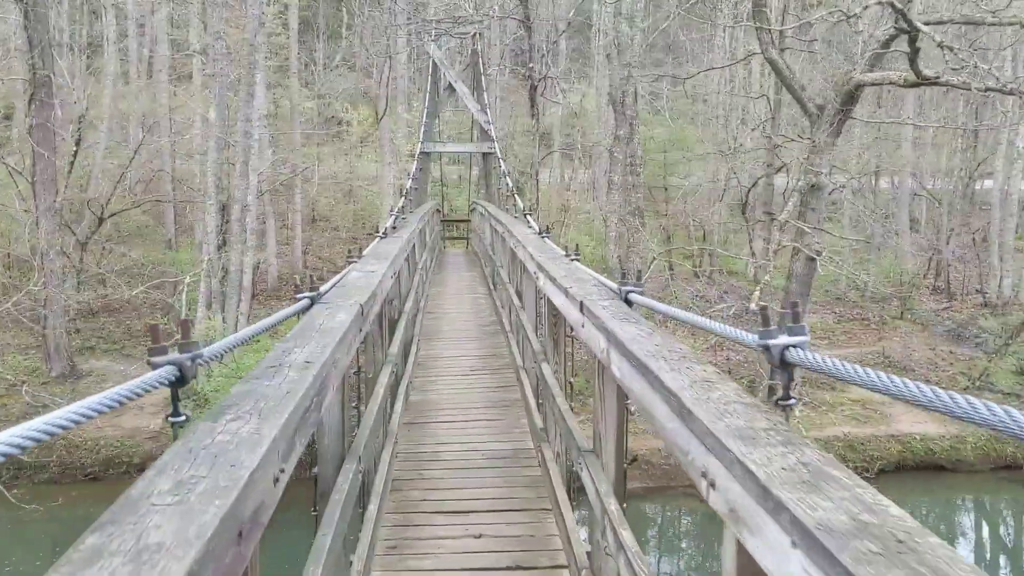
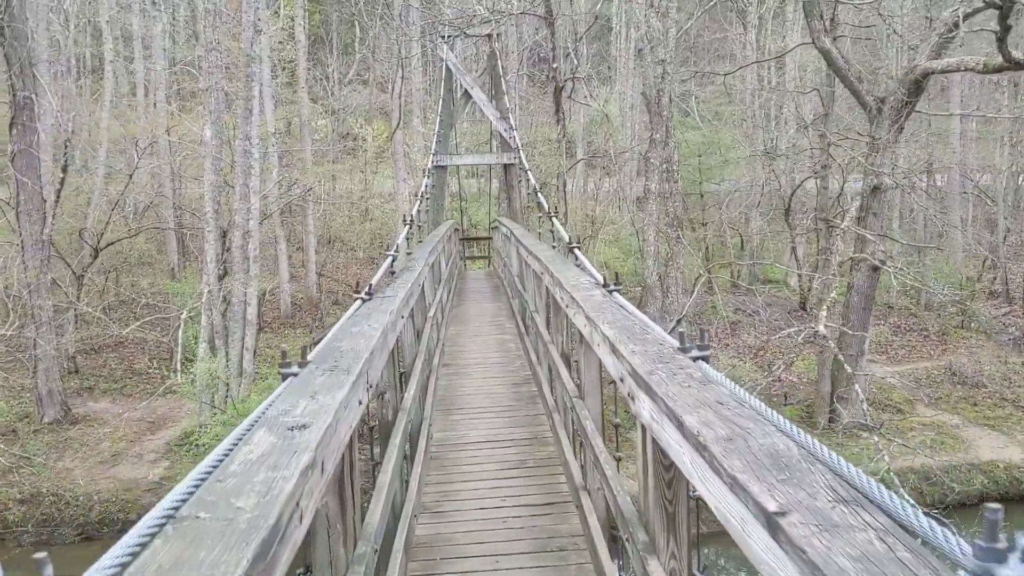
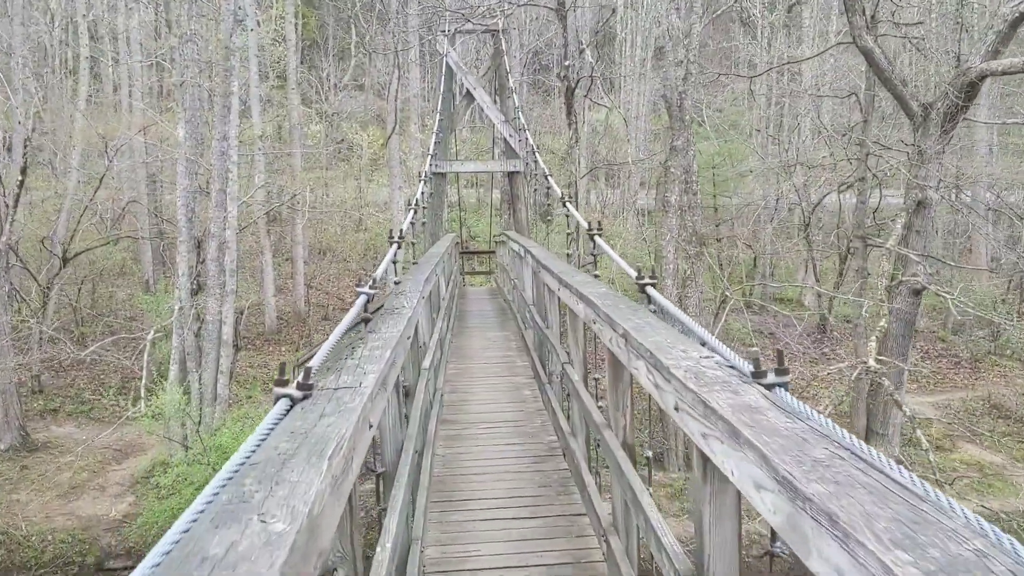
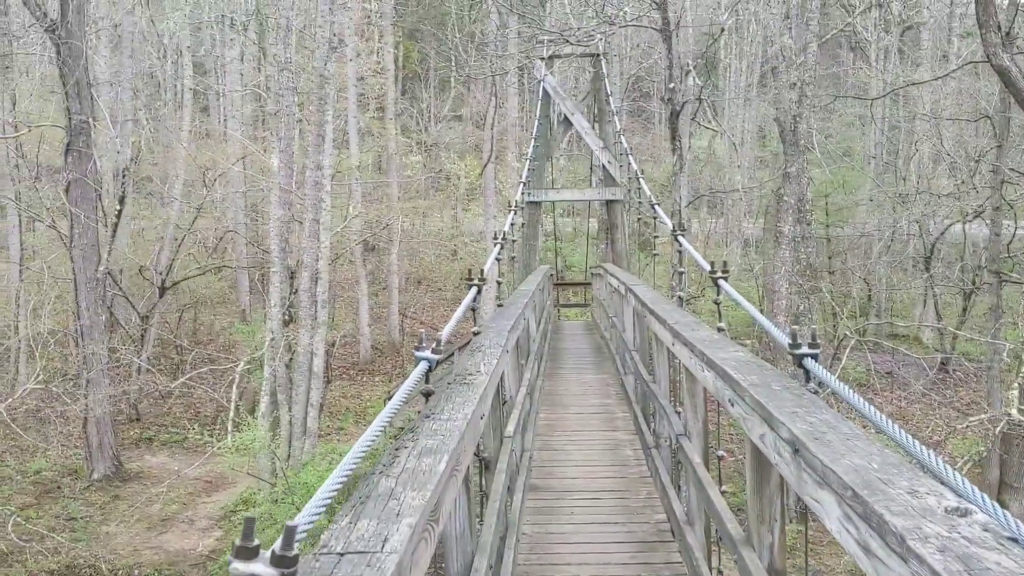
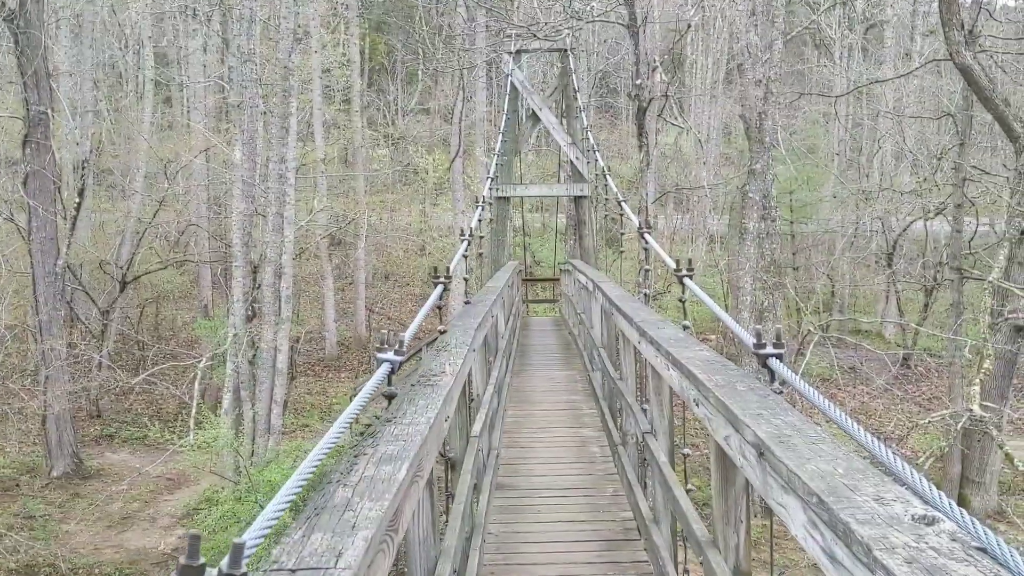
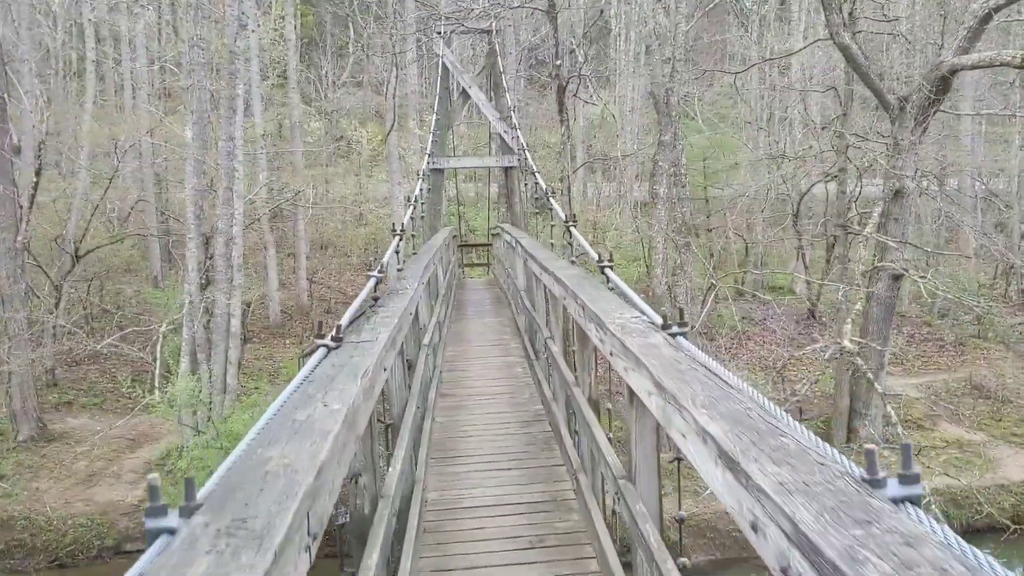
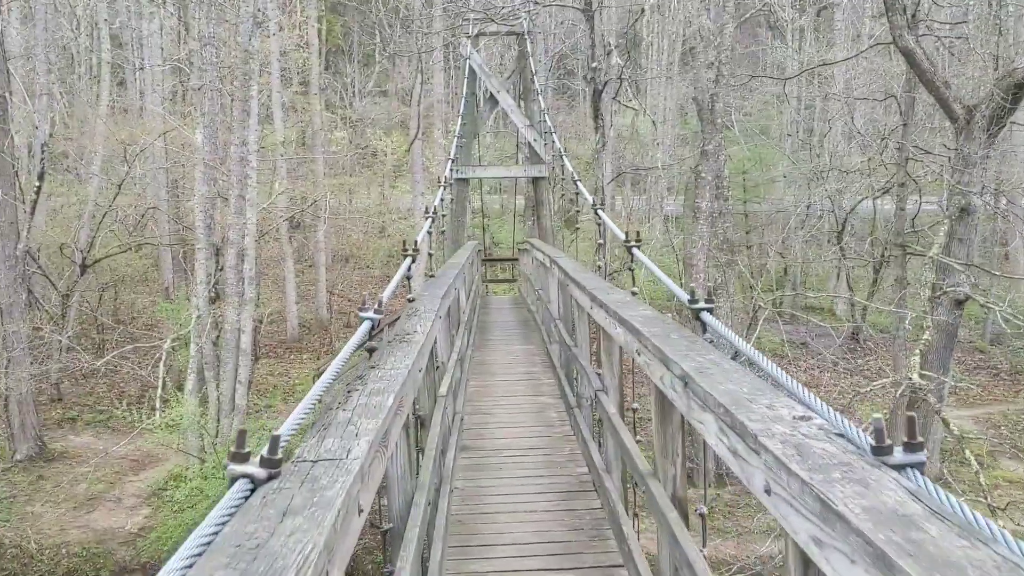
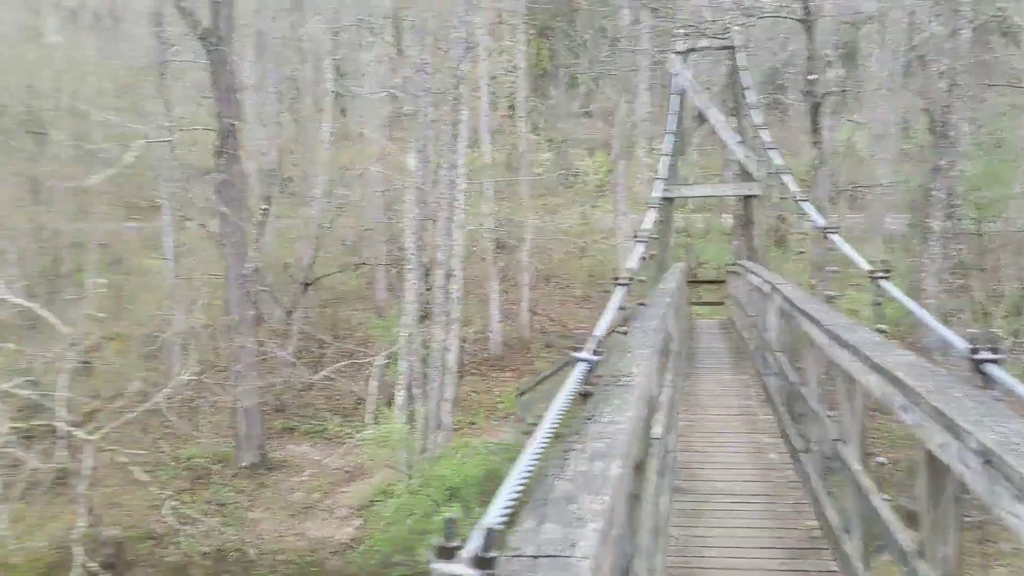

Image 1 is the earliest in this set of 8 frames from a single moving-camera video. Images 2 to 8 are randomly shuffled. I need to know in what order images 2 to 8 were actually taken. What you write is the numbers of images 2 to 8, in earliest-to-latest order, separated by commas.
2, 6, 3, 7, 4, 5, 8
